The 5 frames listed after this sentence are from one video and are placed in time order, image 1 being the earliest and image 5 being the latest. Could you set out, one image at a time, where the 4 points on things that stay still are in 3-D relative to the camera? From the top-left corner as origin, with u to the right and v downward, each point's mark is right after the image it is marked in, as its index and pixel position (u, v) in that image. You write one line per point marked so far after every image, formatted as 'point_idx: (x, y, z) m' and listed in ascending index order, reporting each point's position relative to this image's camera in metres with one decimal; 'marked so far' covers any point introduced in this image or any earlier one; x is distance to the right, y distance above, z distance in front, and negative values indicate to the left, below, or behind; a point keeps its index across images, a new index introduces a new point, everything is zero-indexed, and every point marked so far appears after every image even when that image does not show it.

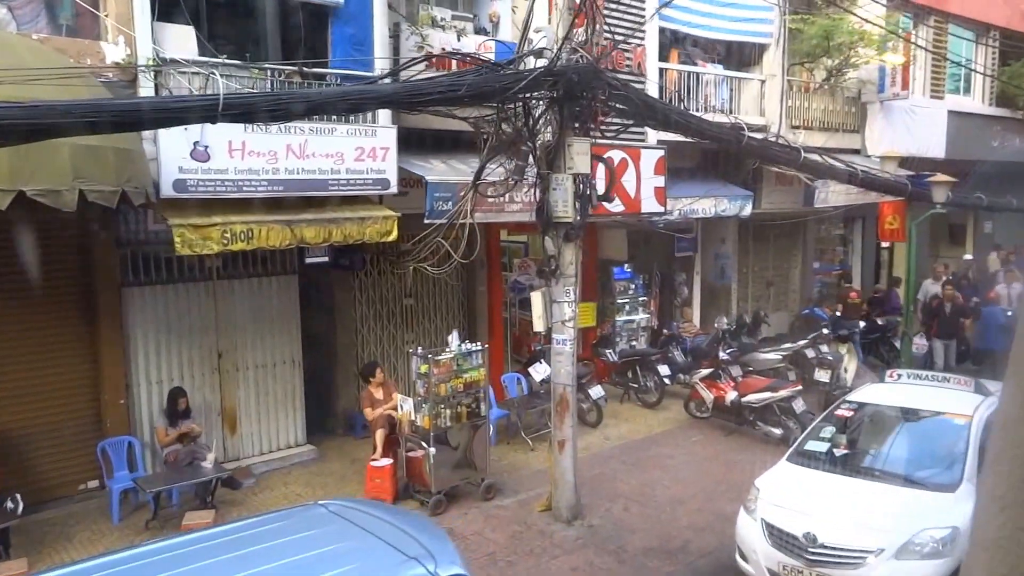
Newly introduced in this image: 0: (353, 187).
0: (-0.8, +0.5, +7.0) m
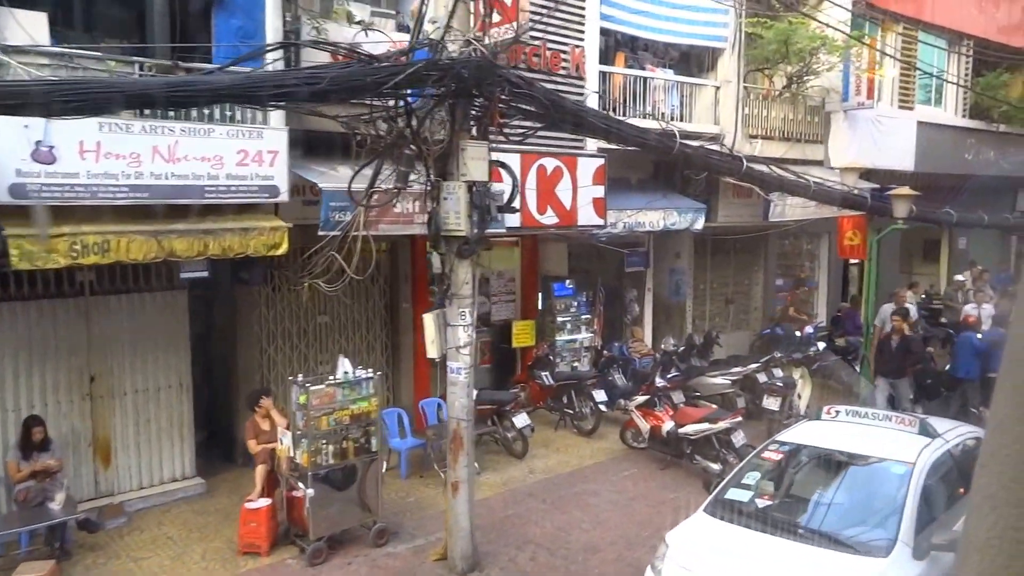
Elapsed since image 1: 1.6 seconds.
0: (-1.3, +0.4, +6.3) m
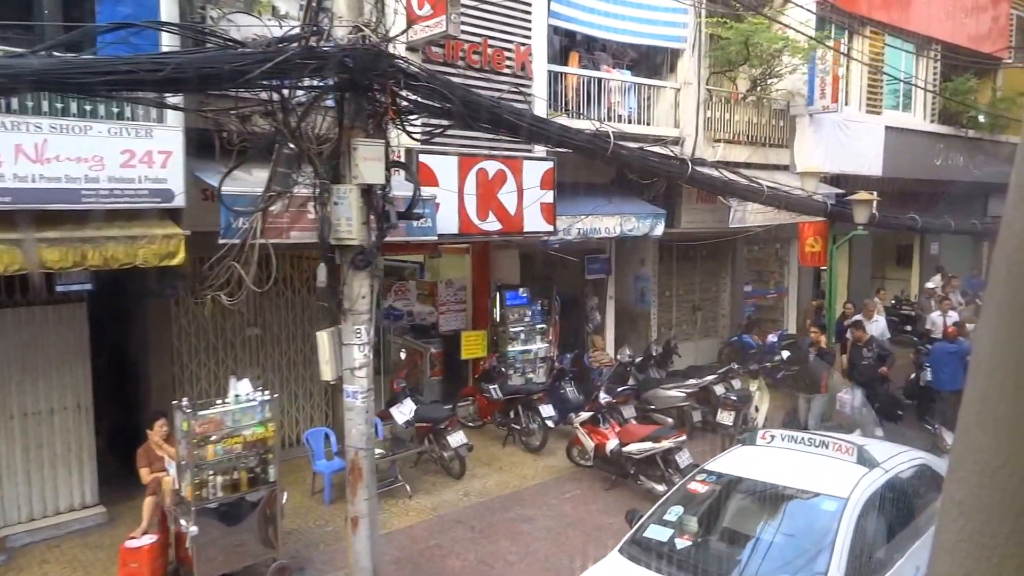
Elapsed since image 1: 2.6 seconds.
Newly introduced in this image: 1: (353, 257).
0: (-1.7, +0.4, +5.8) m
1: (-0.6, +0.1, +5.2) m
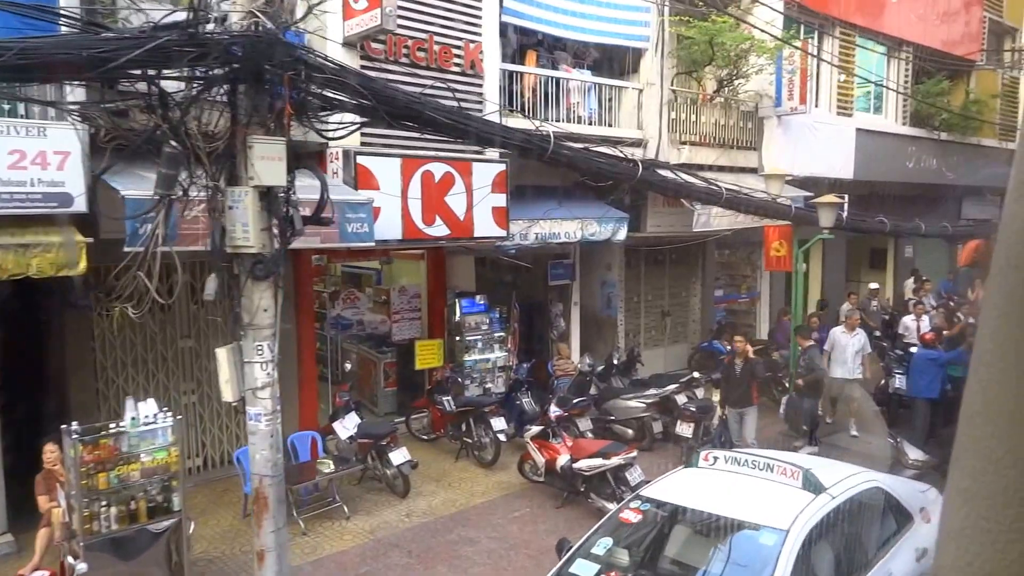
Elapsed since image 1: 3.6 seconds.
0: (-2.0, +0.3, +5.3) m
1: (-0.9, +0.1, +4.8) m
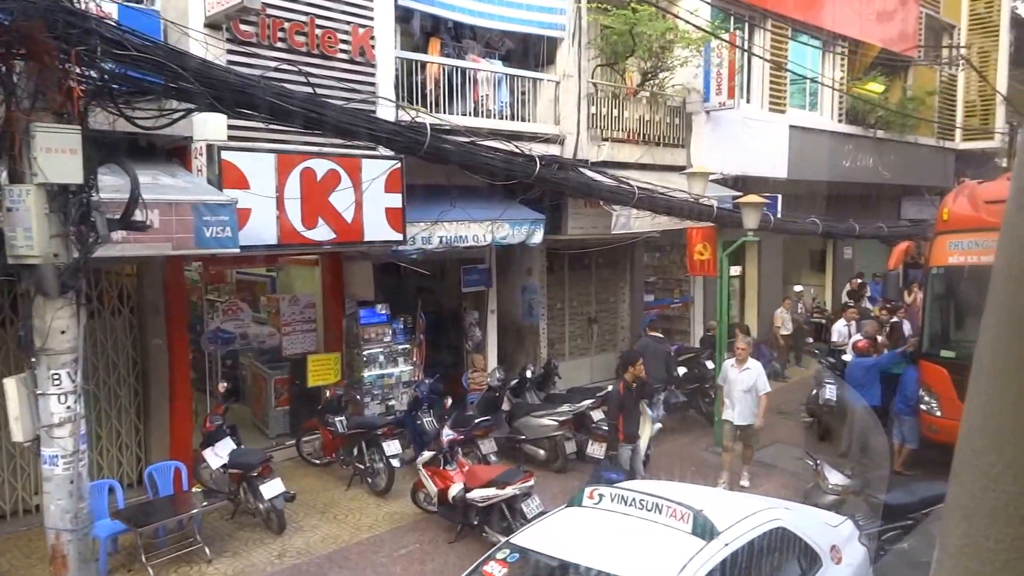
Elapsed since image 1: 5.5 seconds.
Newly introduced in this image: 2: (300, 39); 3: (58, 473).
0: (-2.5, +0.3, +4.4) m
1: (-1.4, 0.0, +3.9) m
2: (-1.3, +1.5, +7.9) m
3: (-1.4, -0.6, +4.0) m
